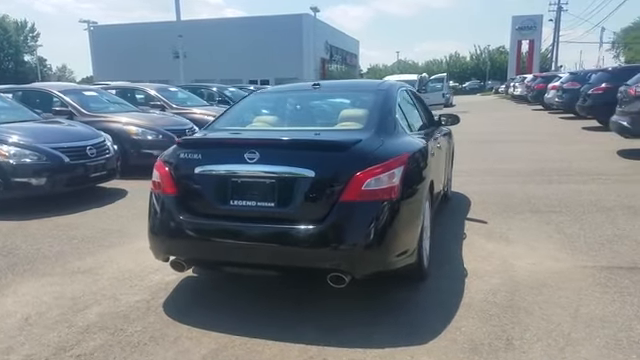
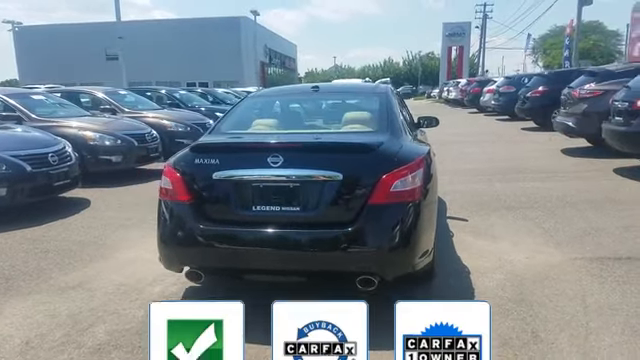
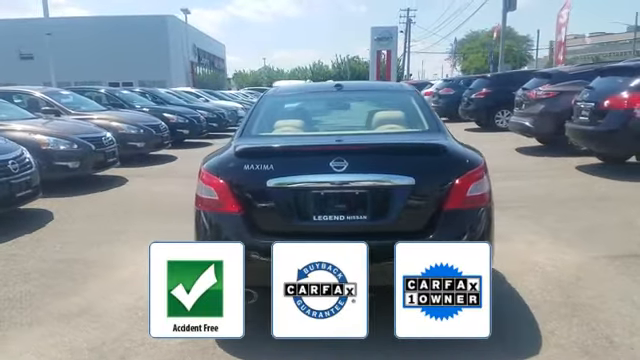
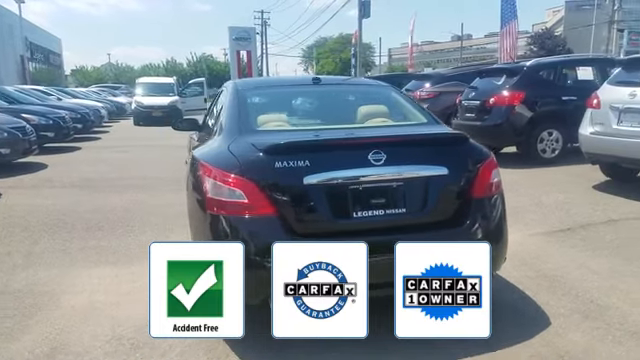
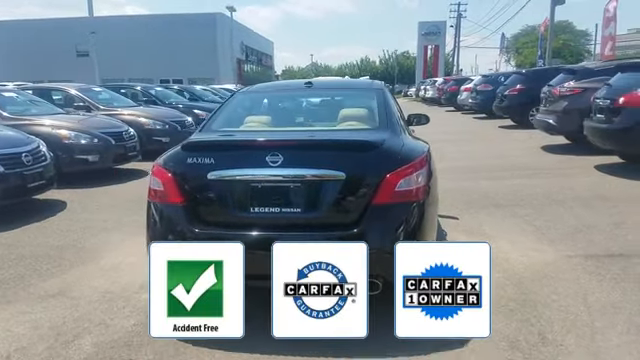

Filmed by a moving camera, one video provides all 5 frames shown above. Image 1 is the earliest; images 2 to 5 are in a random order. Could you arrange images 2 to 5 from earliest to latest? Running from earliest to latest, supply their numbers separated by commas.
2, 5, 3, 4
